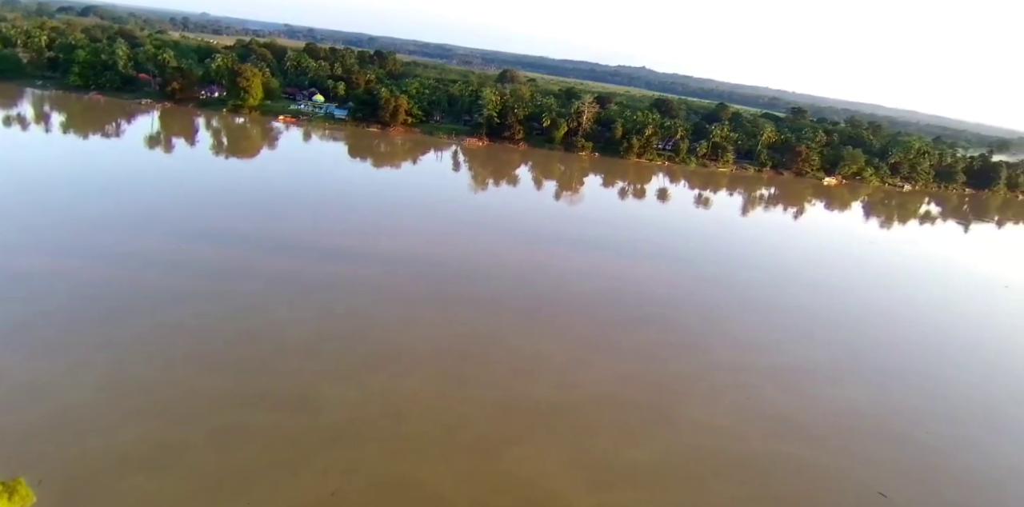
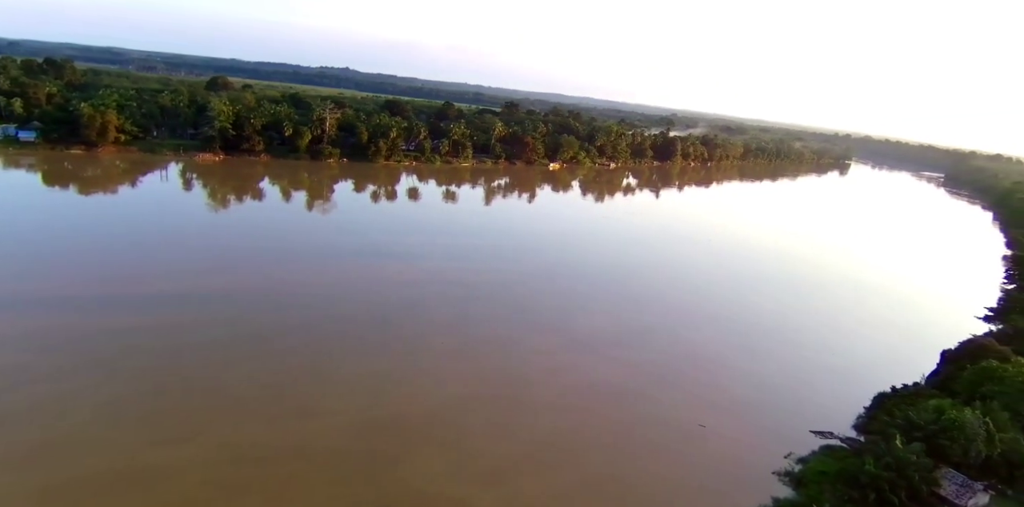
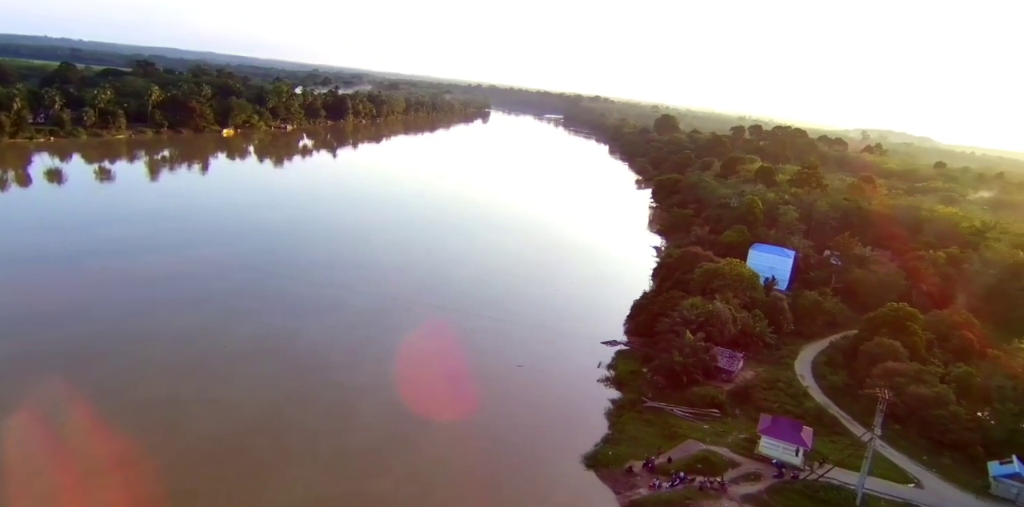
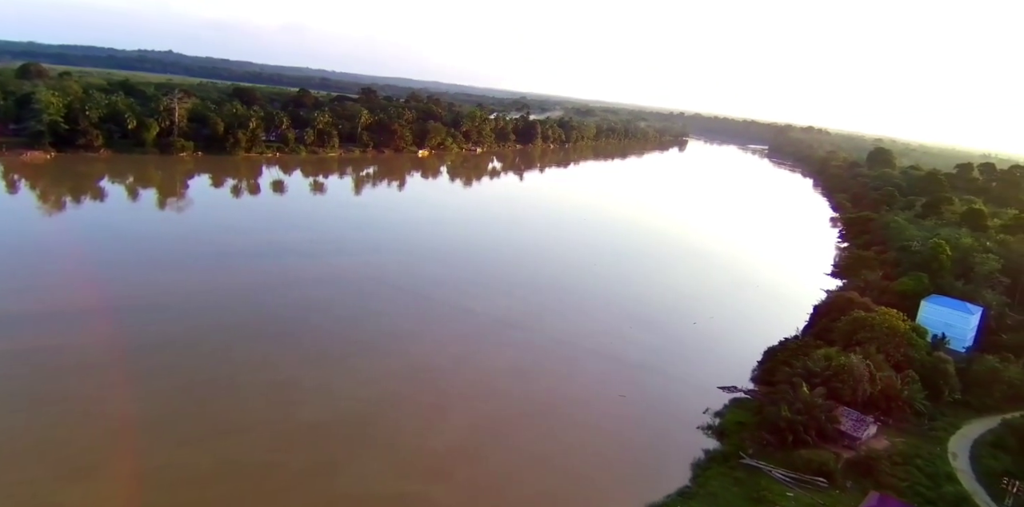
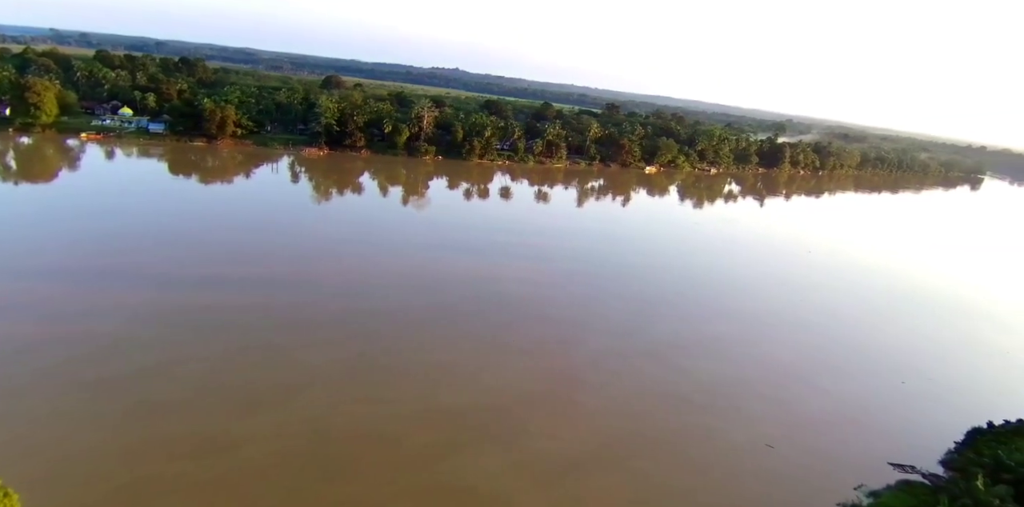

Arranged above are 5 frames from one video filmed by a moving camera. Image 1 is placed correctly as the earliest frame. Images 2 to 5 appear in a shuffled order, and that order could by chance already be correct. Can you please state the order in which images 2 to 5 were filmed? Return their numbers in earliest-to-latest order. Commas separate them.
5, 2, 4, 3
